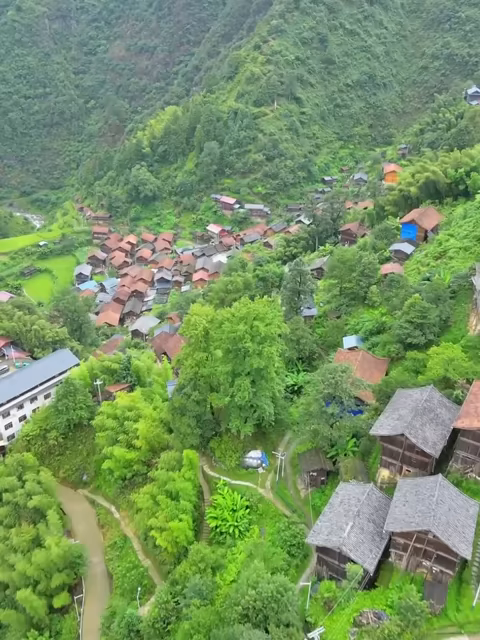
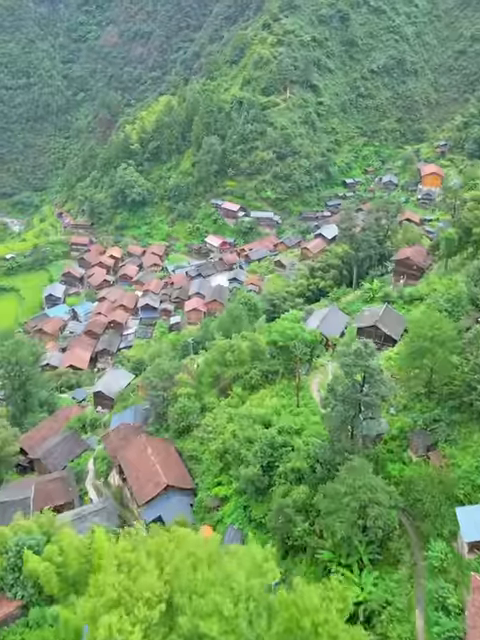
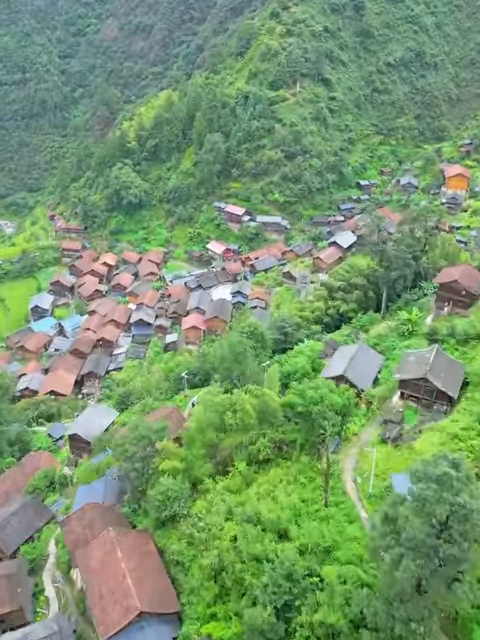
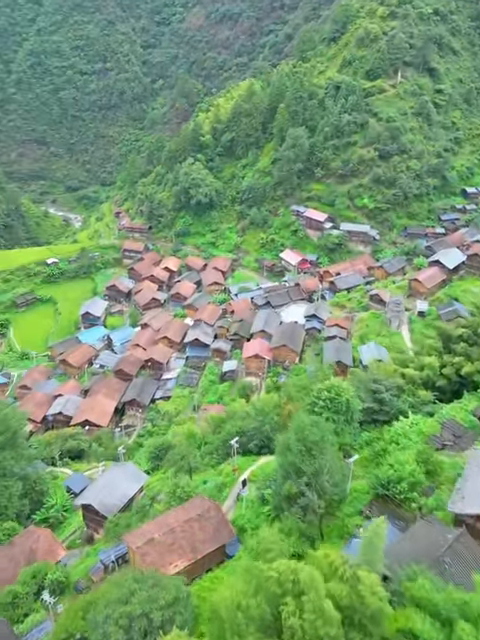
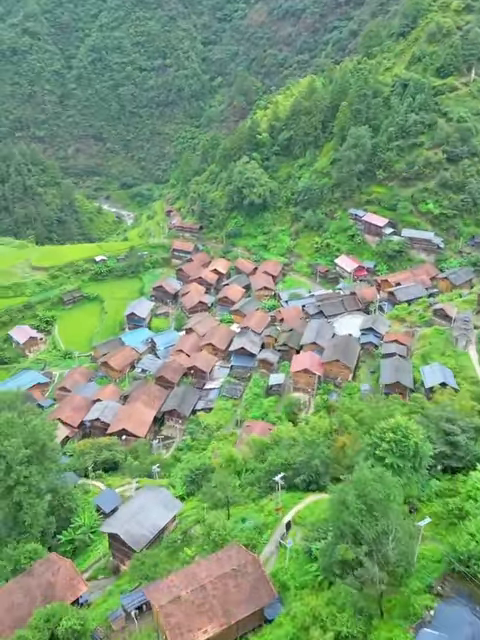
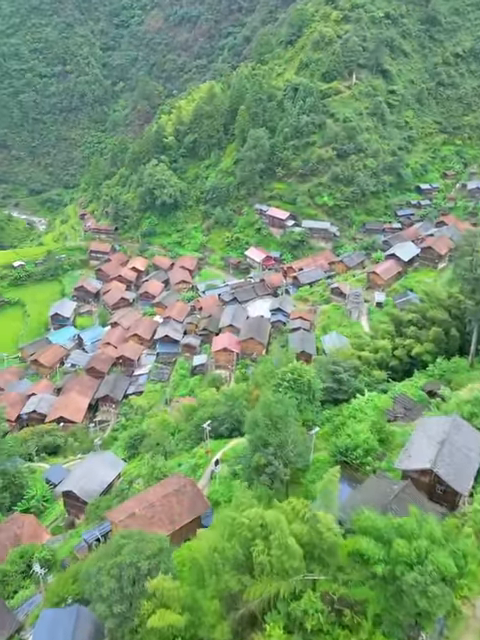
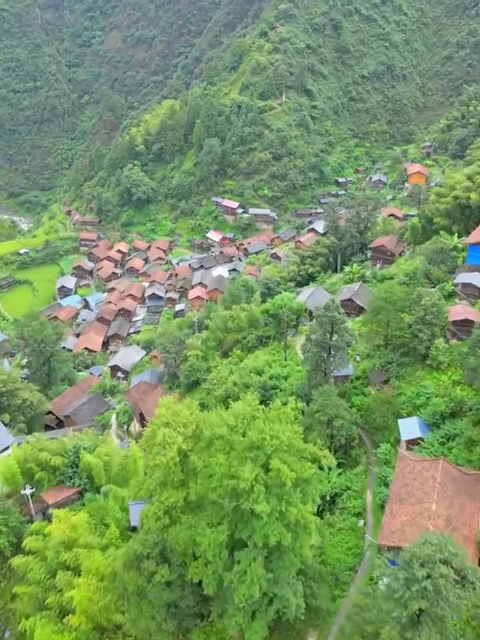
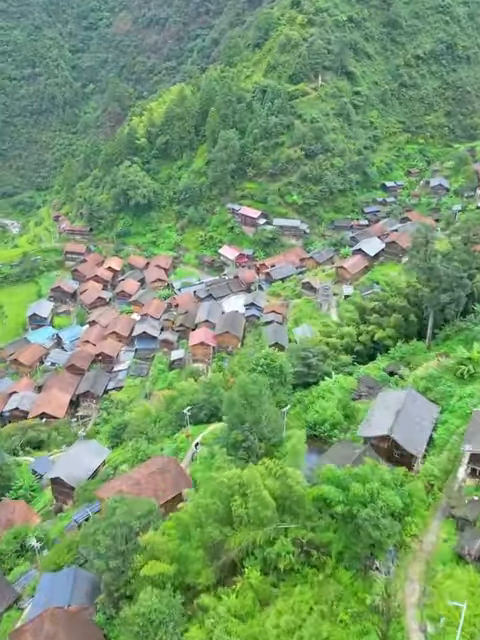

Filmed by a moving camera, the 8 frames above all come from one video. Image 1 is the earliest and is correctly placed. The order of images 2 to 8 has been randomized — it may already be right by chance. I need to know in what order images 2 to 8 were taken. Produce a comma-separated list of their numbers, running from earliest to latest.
7, 2, 3, 8, 6, 4, 5
